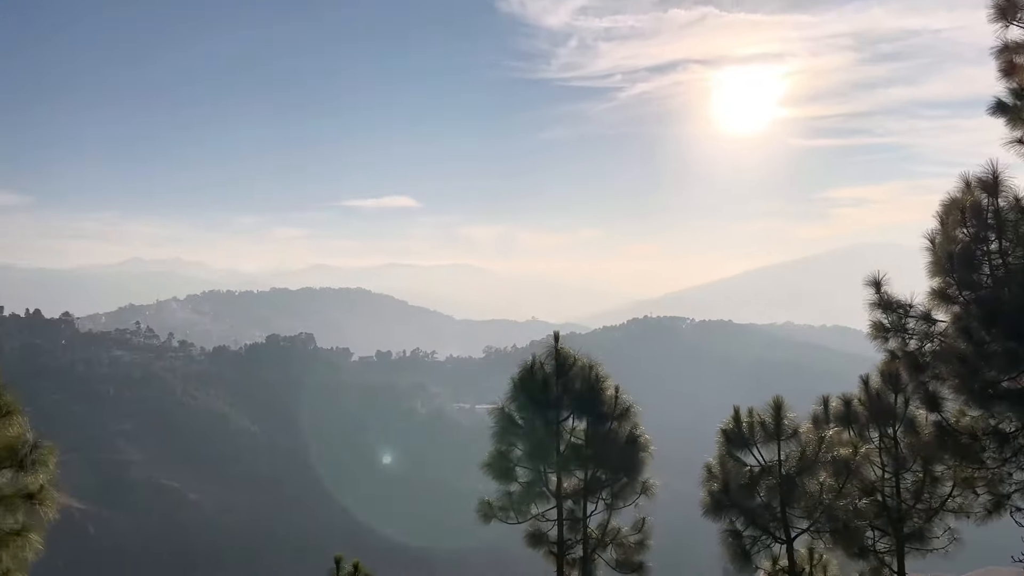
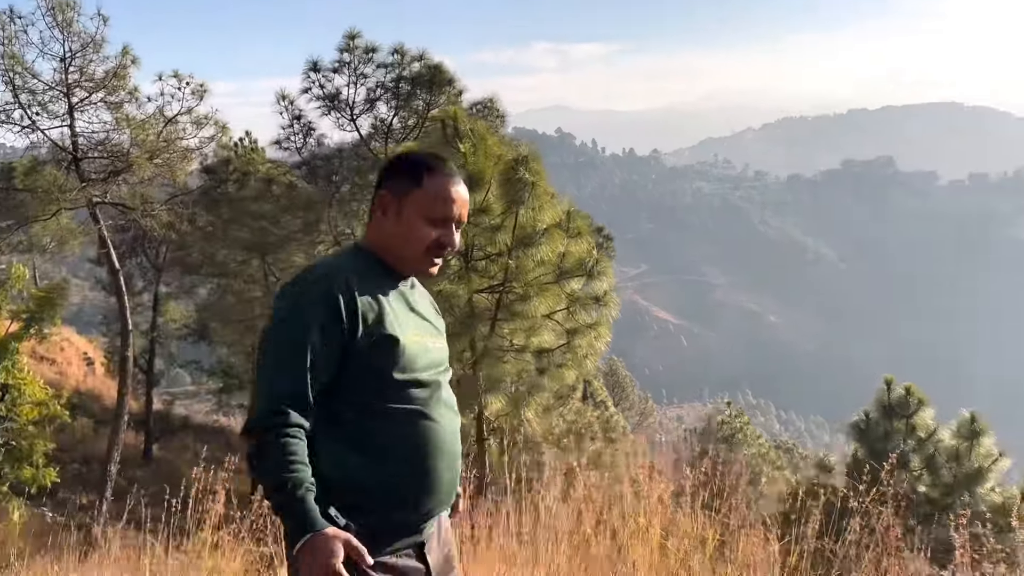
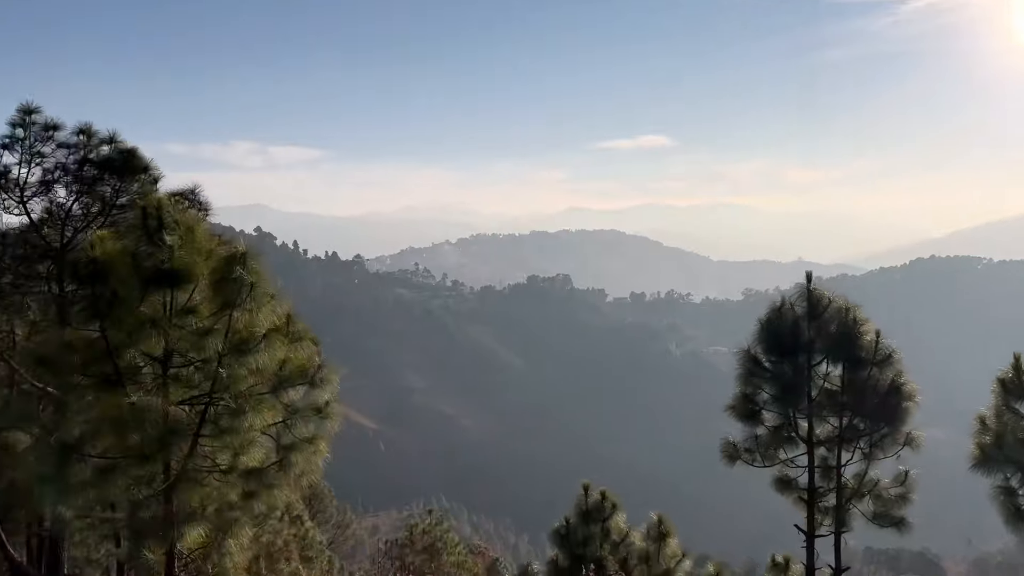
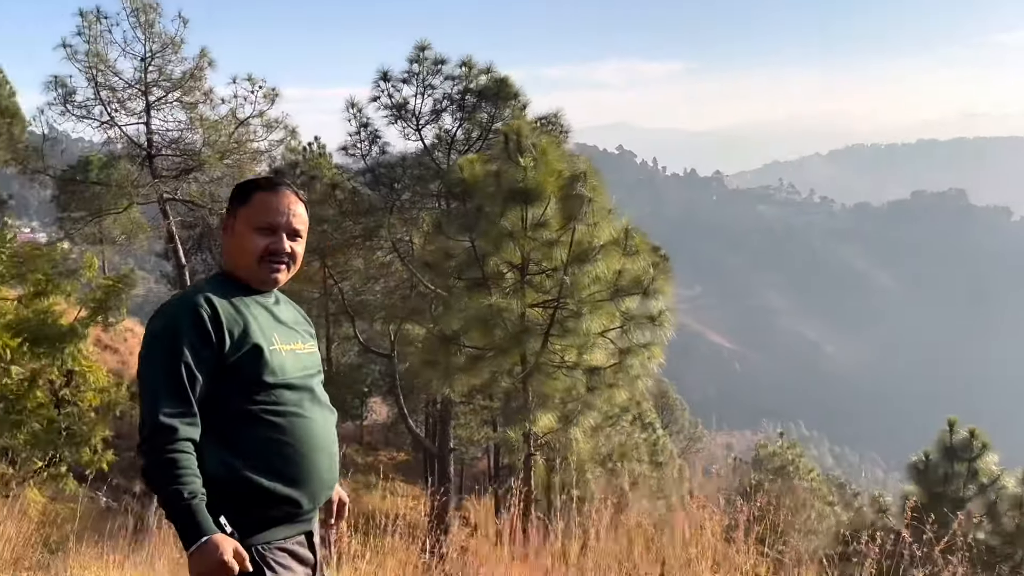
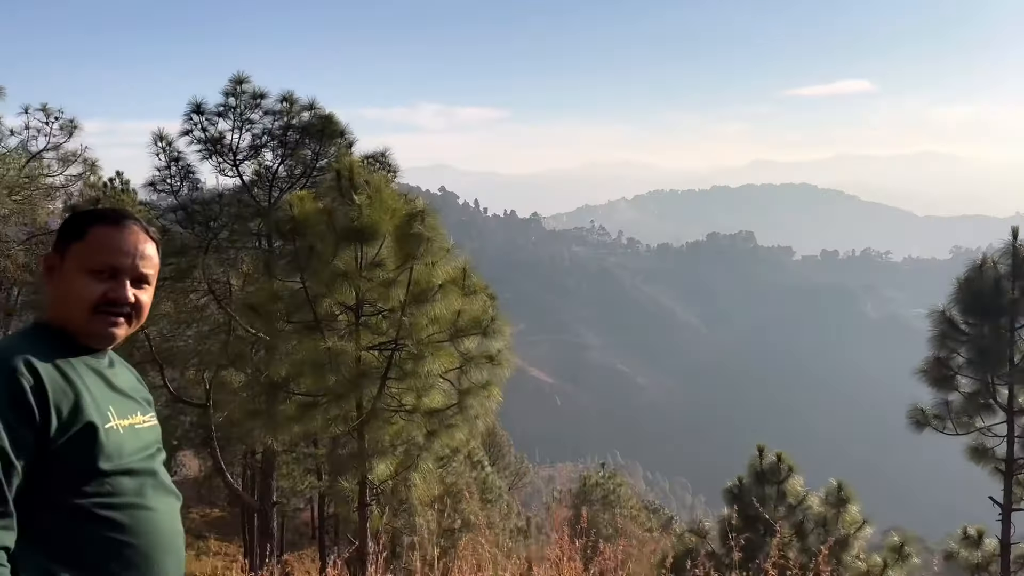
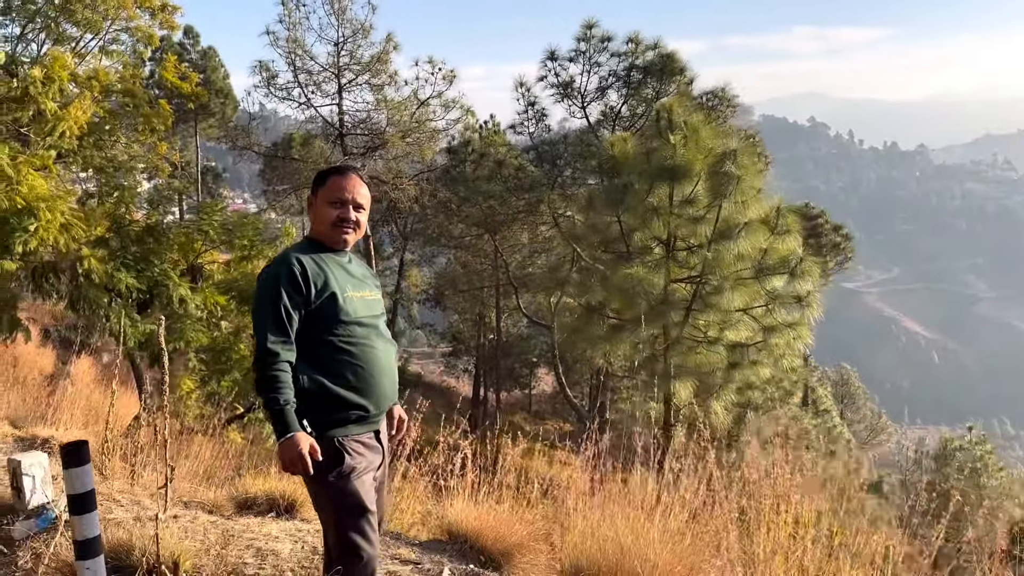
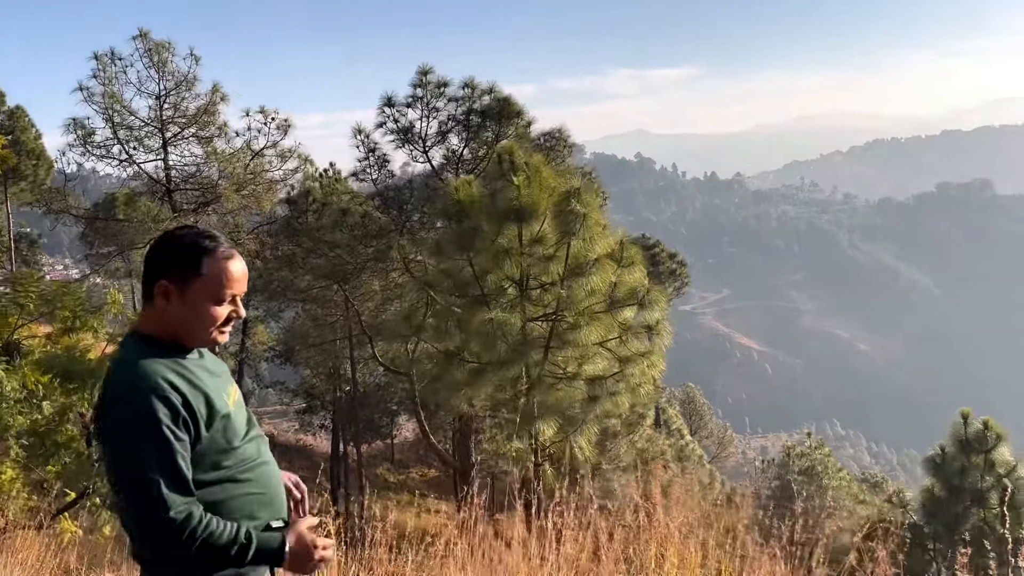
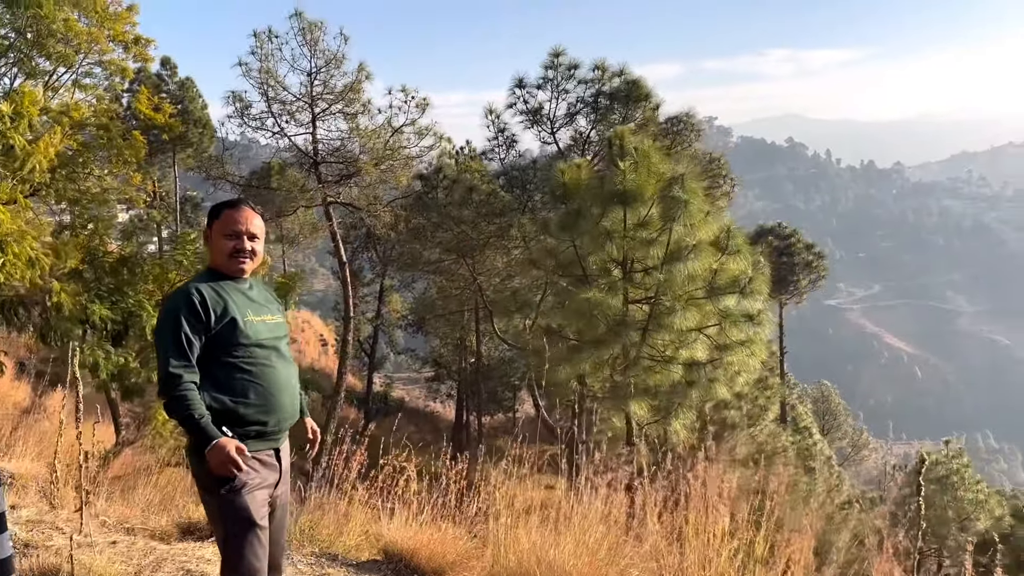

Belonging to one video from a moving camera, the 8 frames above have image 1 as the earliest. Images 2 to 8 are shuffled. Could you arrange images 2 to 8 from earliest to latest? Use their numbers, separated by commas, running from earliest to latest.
3, 5, 4, 6, 8, 7, 2
